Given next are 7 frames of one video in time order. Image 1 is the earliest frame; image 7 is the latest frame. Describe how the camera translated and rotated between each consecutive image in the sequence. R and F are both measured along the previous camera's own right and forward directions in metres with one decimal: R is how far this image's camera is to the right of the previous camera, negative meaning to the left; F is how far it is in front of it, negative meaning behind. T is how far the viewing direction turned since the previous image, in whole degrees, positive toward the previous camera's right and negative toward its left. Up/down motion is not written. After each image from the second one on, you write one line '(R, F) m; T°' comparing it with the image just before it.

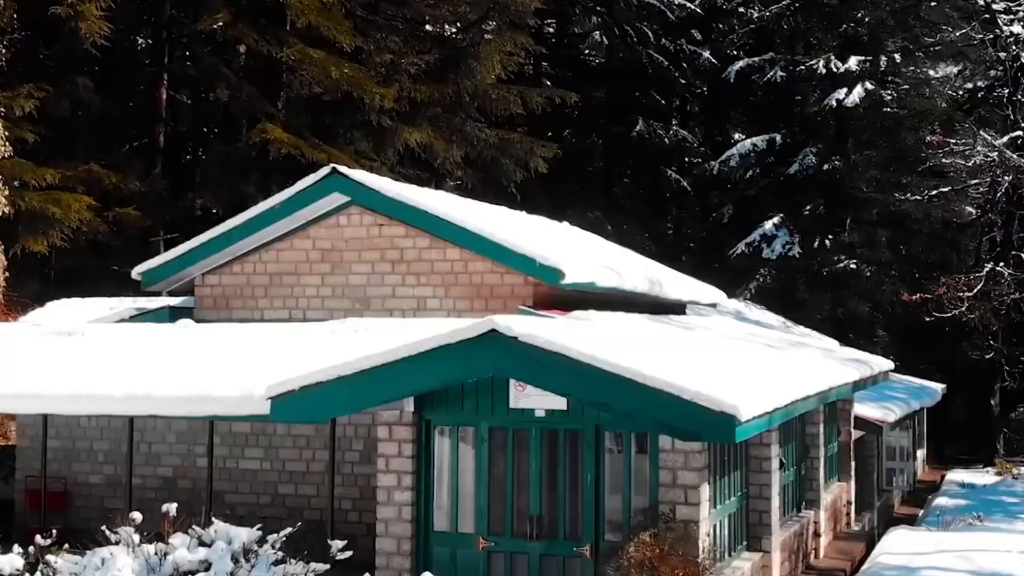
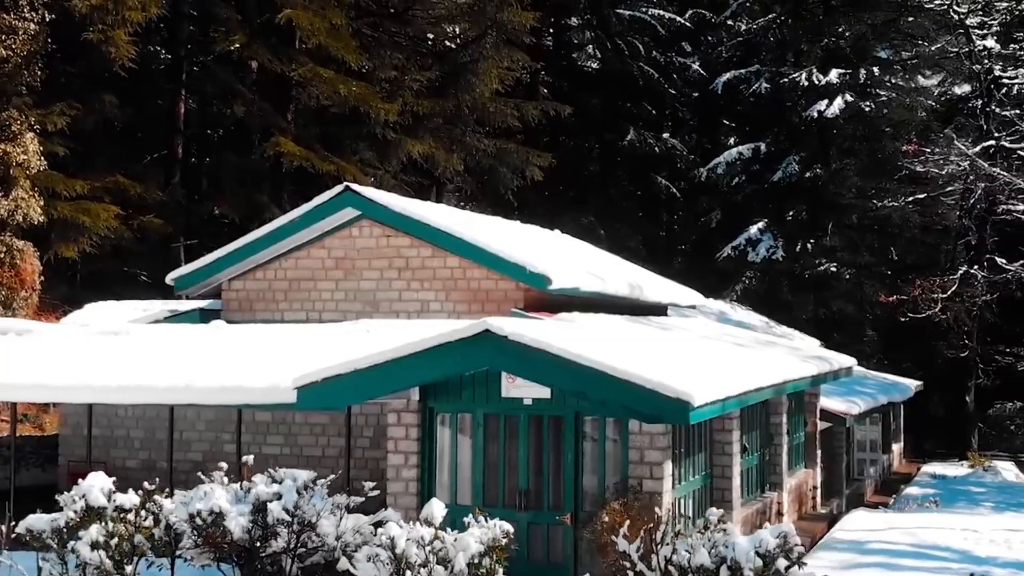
(+0.1, -1.7) m; 0°
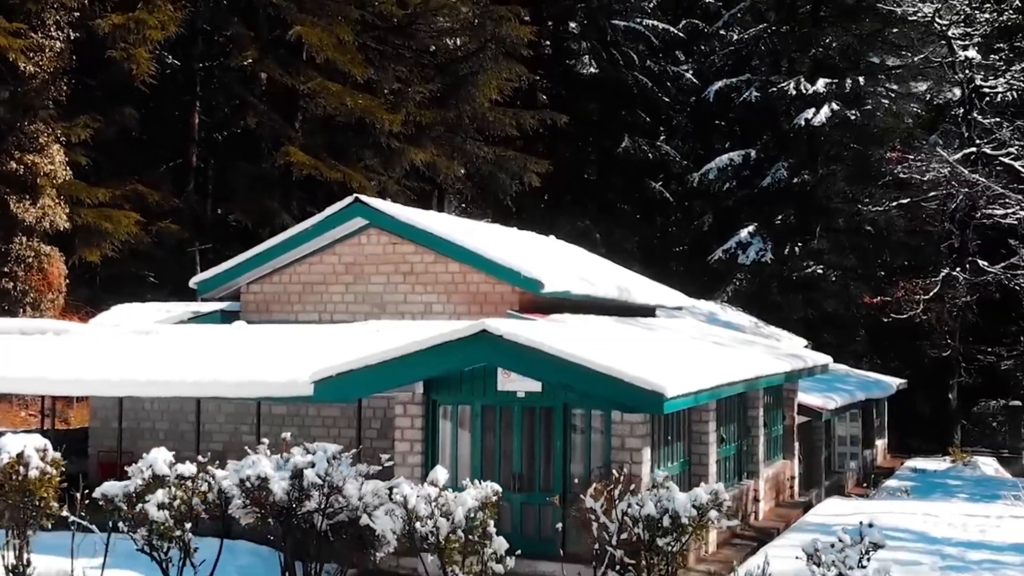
(+0.1, -1.4) m; 0°
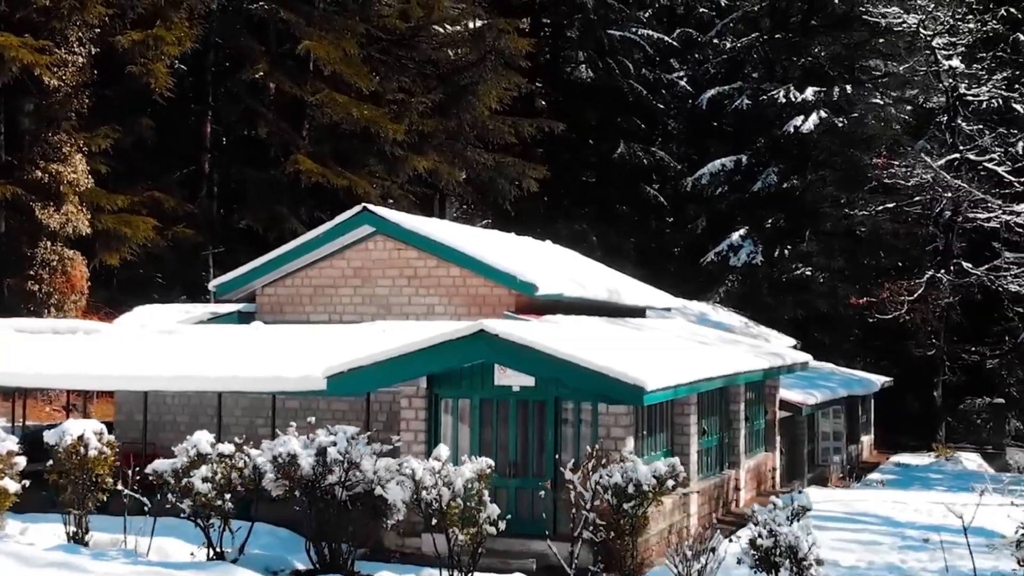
(+0.1, -1.3) m; 0°
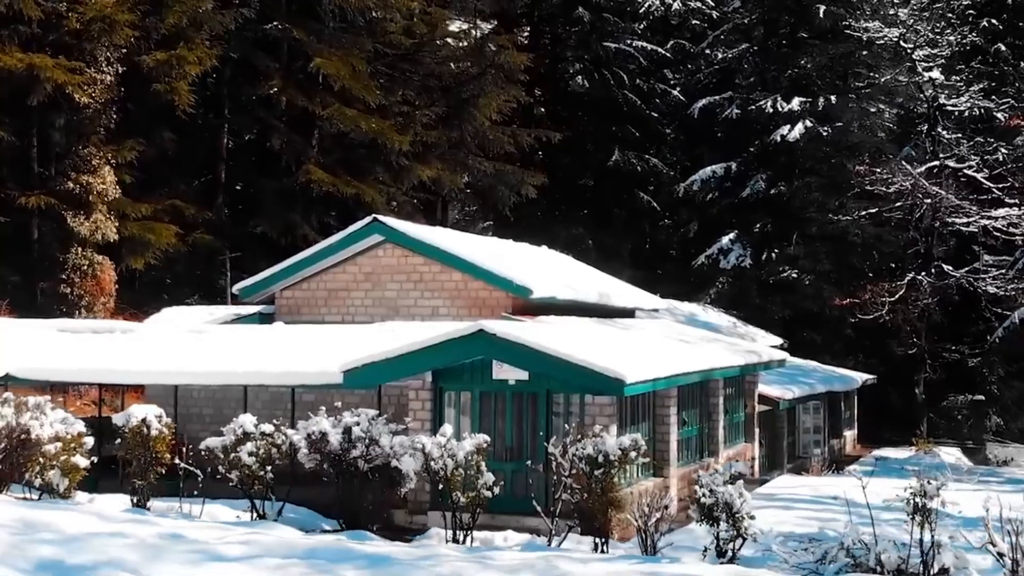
(+0.1, -1.8) m; 0°
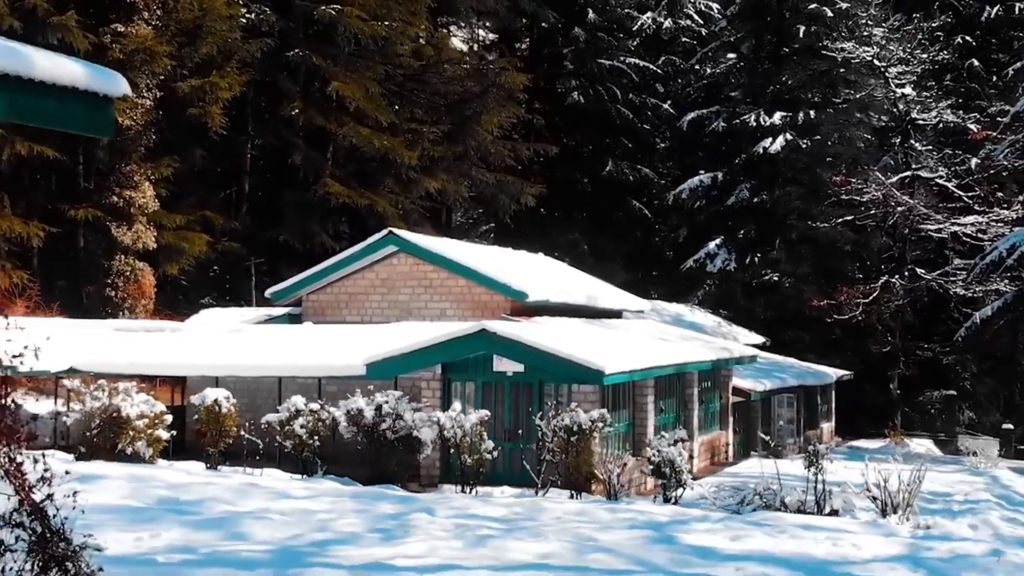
(+0.1, -2.9) m; 0°
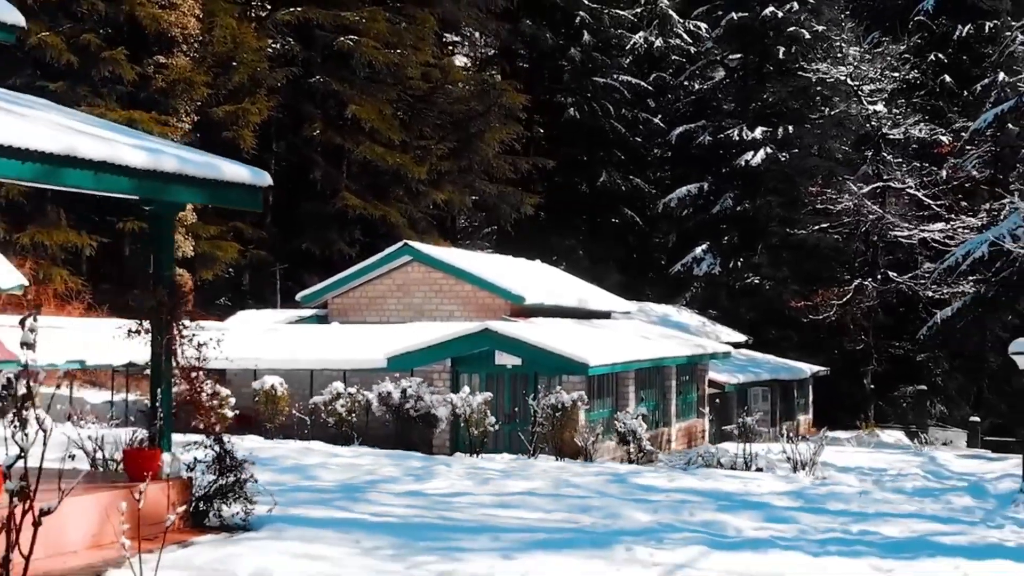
(+0.1, -3.4) m; 0°
